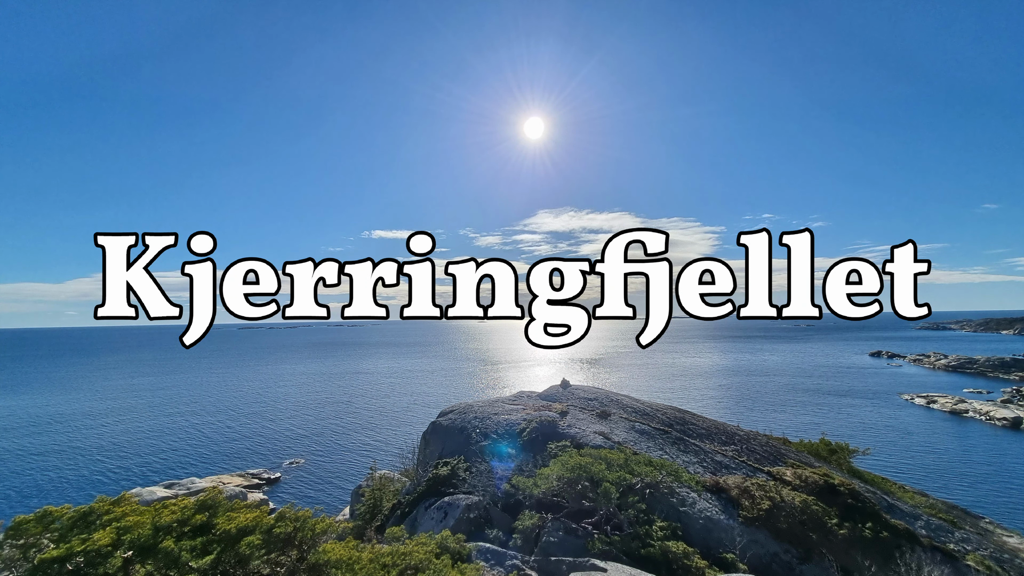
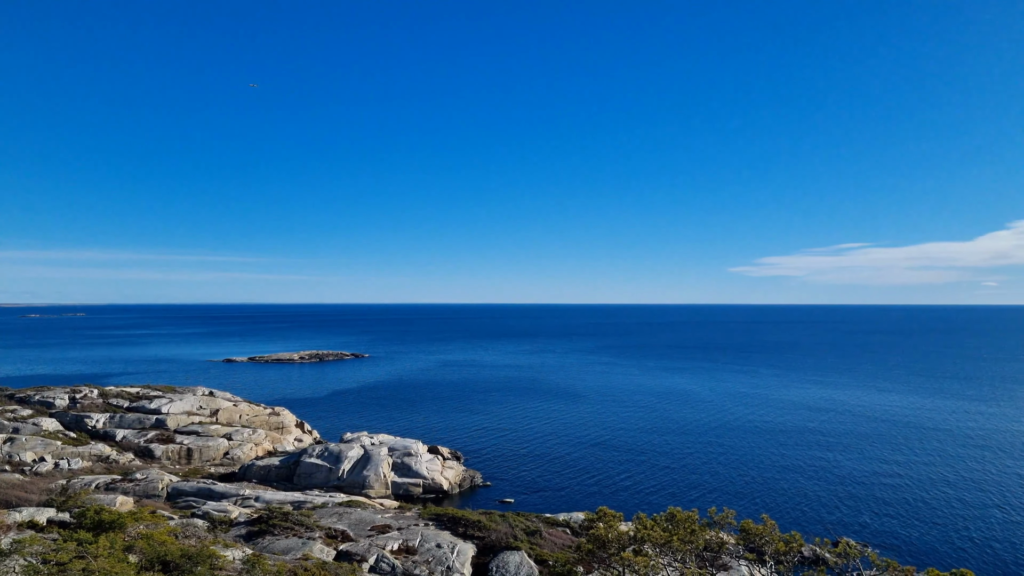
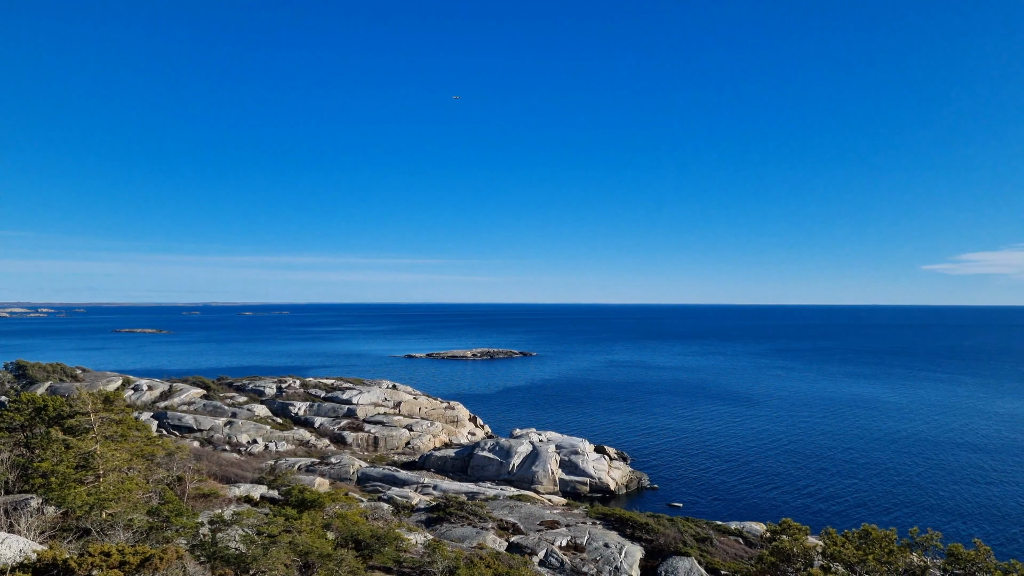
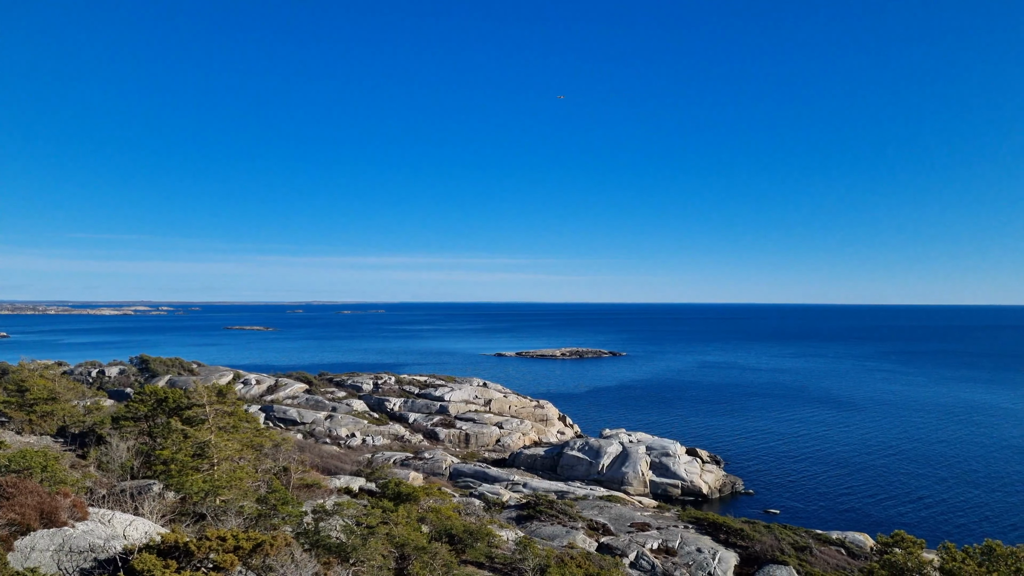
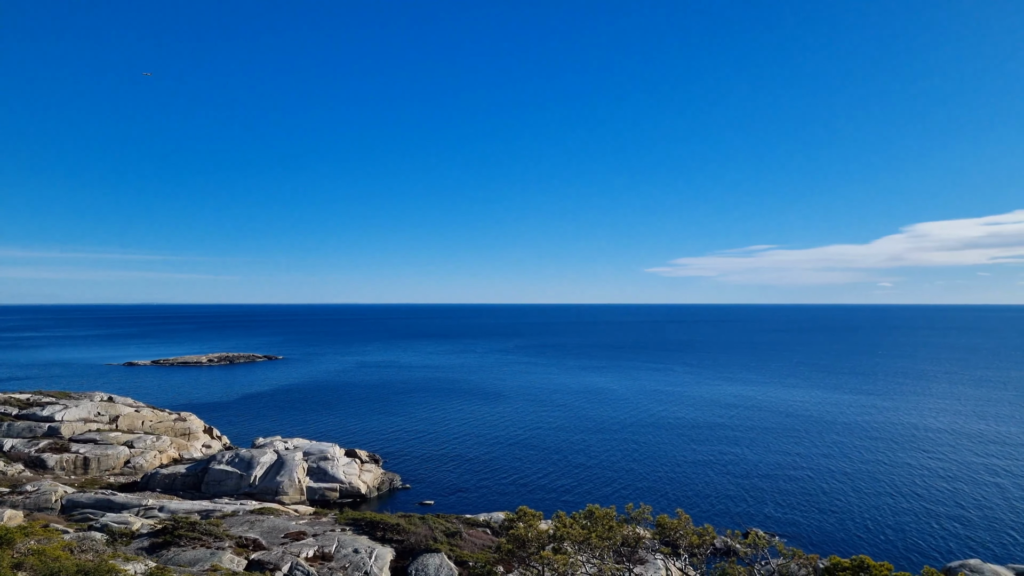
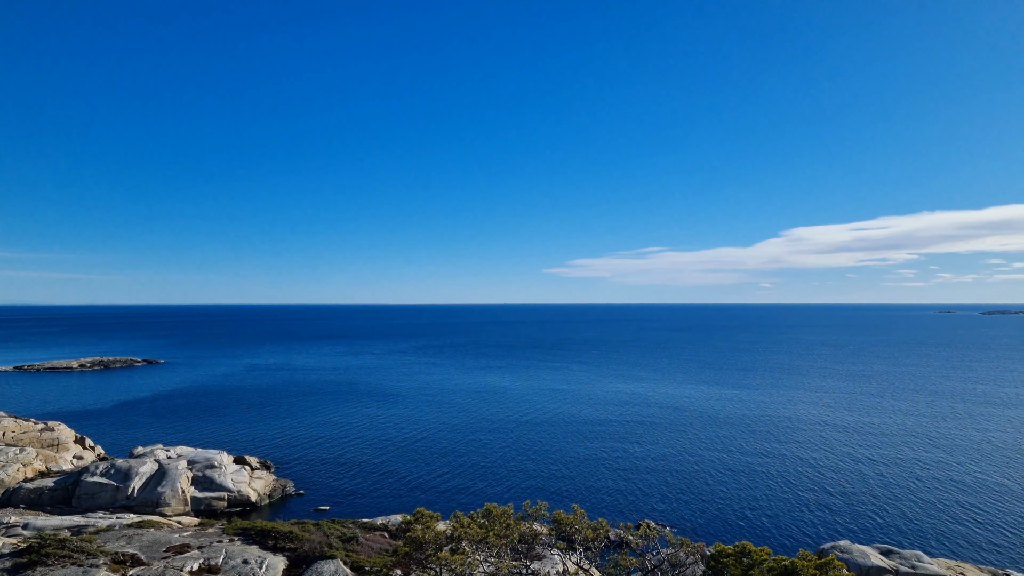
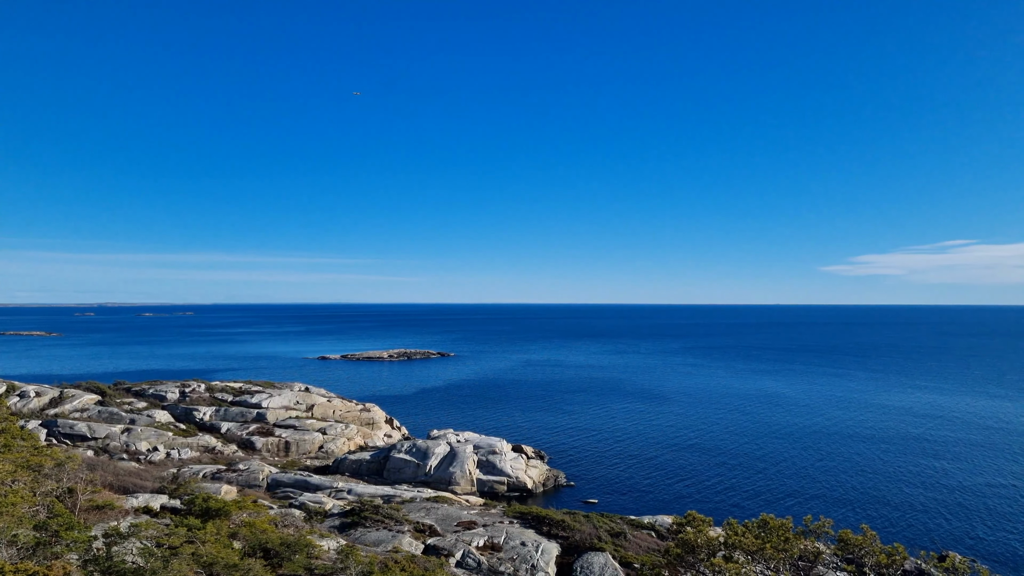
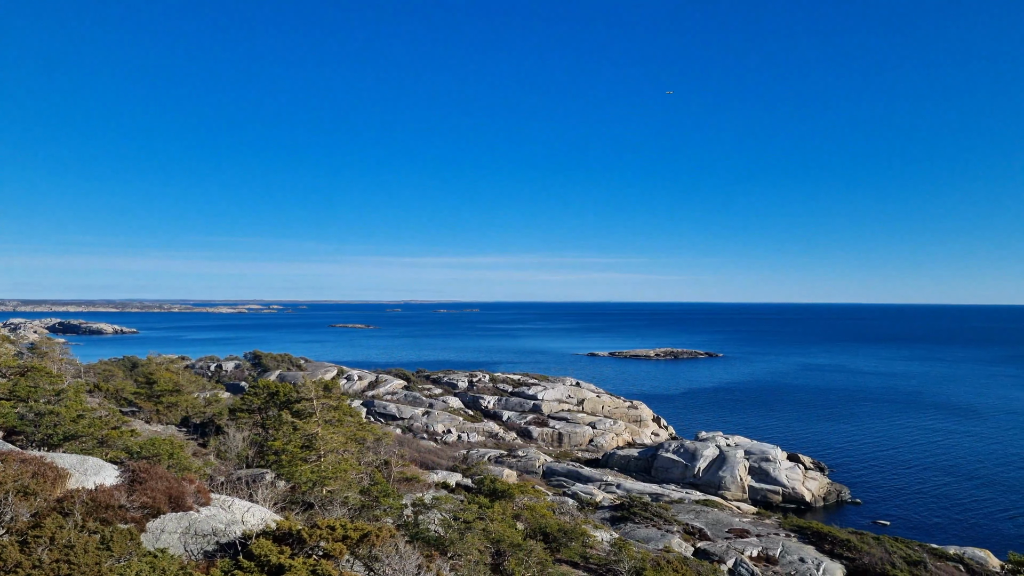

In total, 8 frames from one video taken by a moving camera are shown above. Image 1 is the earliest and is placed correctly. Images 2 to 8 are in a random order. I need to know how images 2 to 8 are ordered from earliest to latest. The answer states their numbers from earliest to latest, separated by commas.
8, 4, 3, 7, 2, 5, 6
